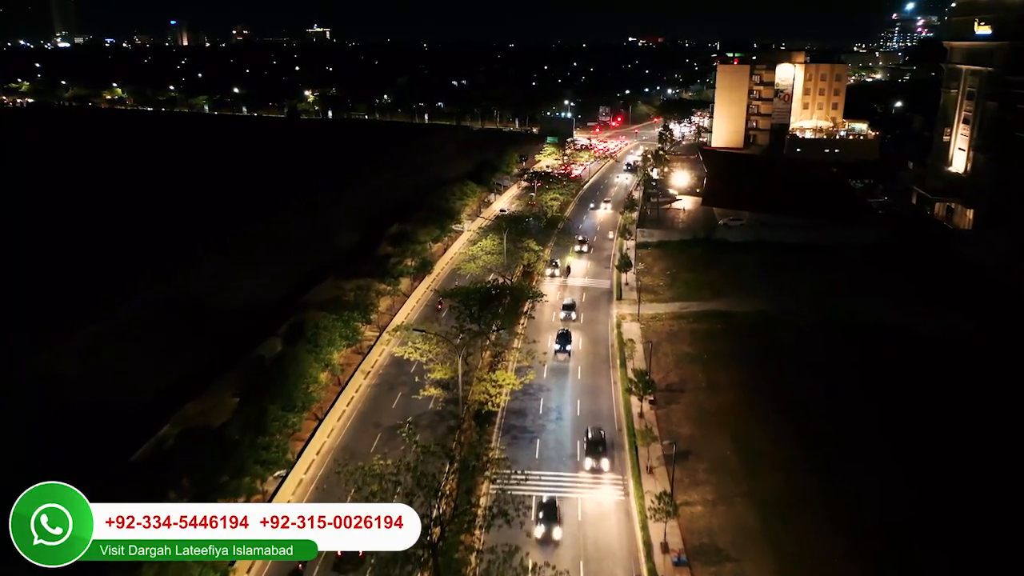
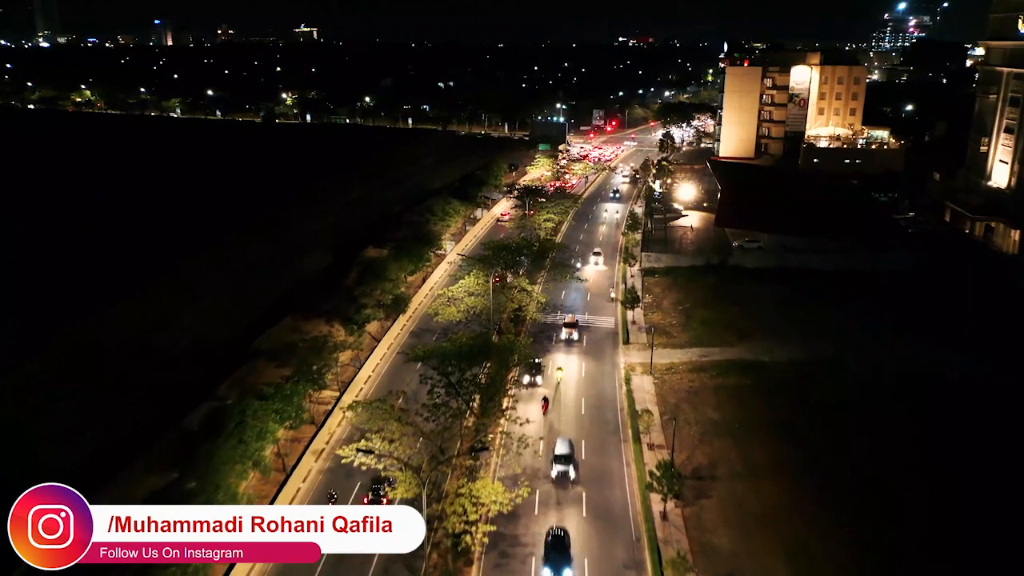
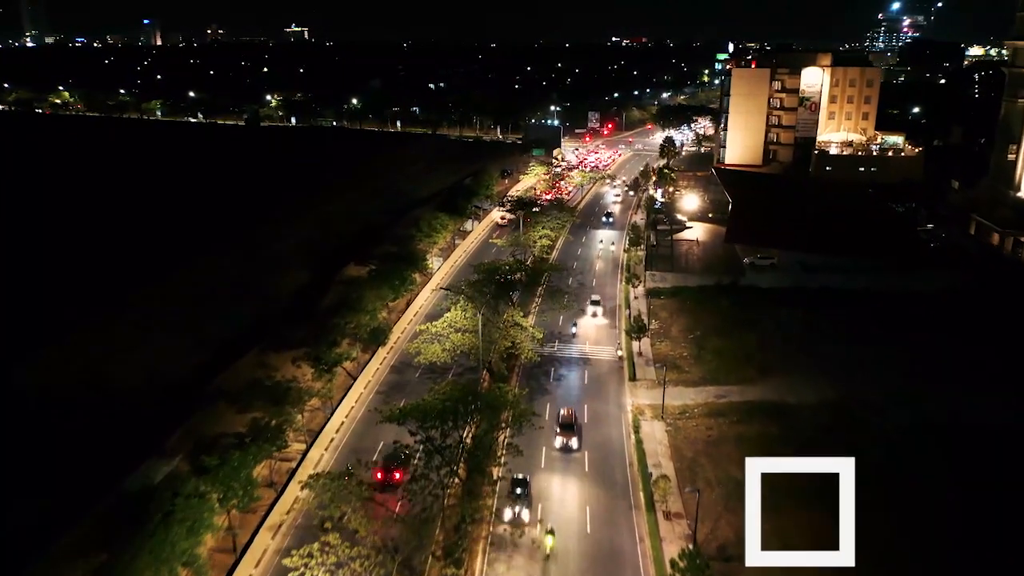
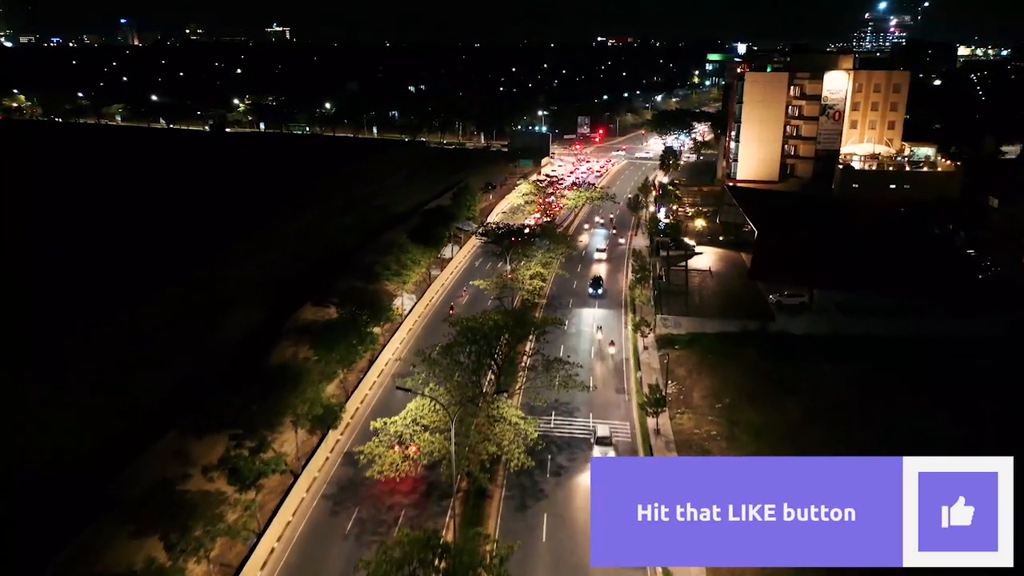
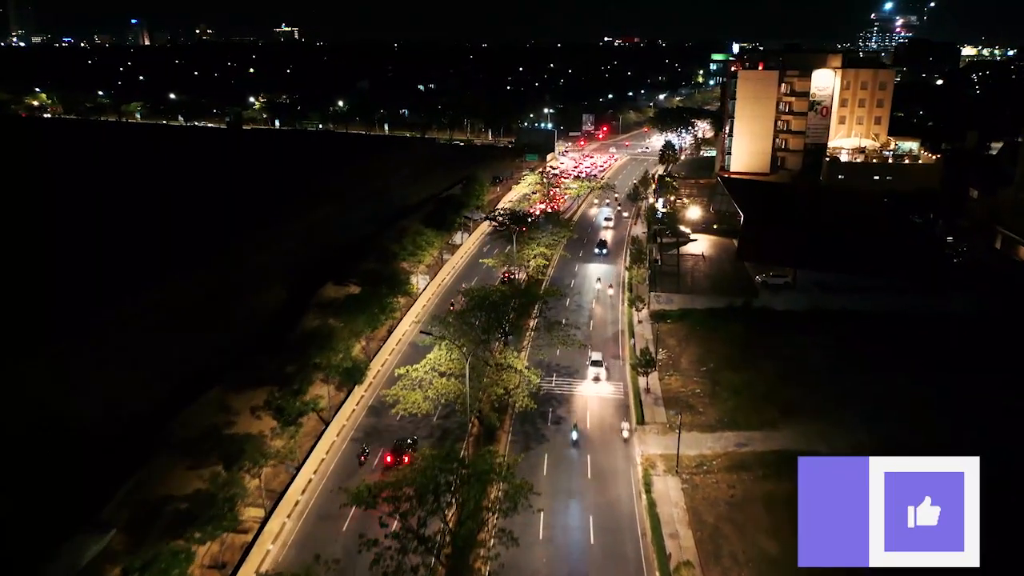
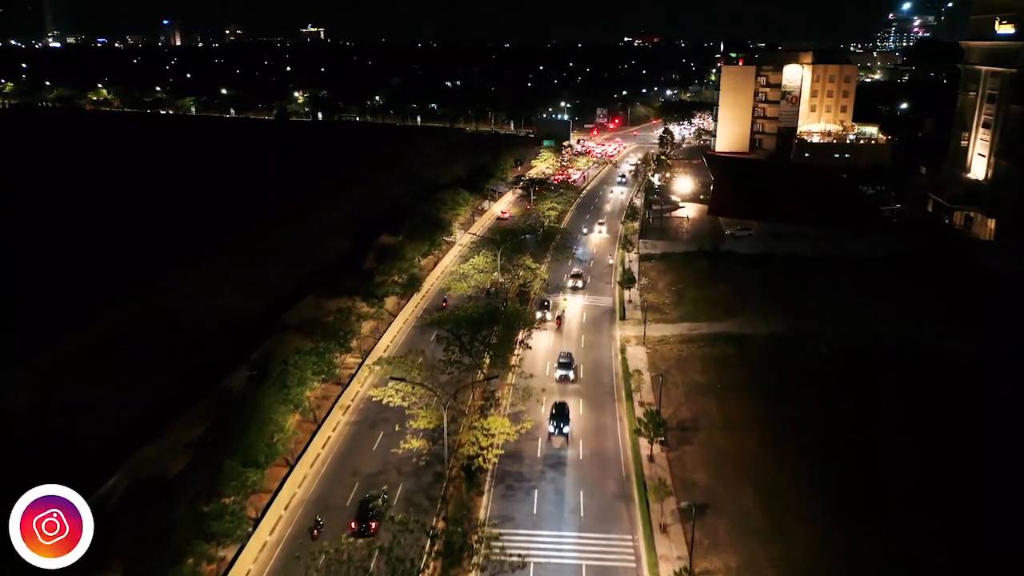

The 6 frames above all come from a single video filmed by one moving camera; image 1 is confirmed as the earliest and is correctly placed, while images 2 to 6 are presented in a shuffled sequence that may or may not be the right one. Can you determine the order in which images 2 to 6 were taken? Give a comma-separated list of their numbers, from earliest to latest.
6, 2, 3, 5, 4
